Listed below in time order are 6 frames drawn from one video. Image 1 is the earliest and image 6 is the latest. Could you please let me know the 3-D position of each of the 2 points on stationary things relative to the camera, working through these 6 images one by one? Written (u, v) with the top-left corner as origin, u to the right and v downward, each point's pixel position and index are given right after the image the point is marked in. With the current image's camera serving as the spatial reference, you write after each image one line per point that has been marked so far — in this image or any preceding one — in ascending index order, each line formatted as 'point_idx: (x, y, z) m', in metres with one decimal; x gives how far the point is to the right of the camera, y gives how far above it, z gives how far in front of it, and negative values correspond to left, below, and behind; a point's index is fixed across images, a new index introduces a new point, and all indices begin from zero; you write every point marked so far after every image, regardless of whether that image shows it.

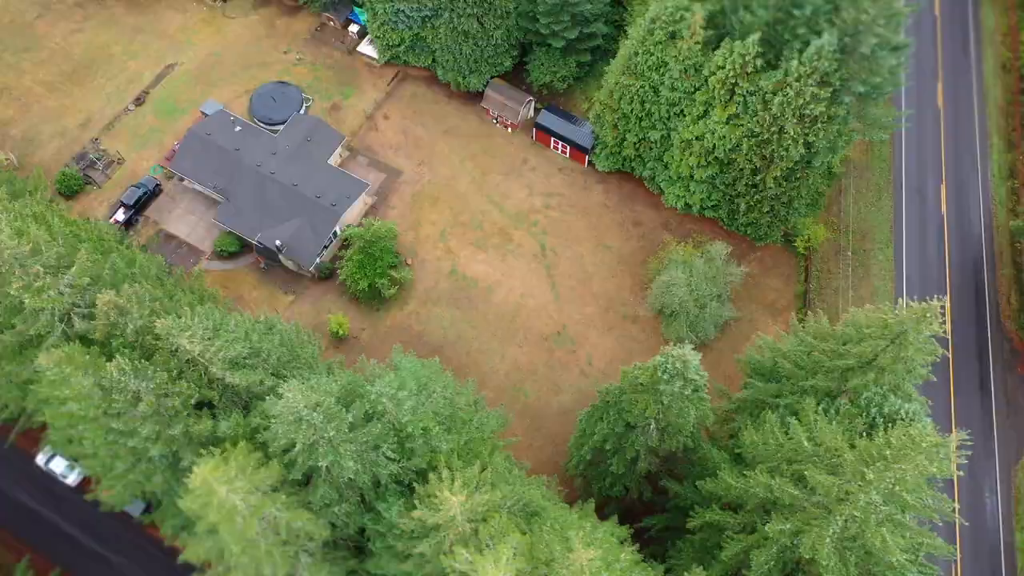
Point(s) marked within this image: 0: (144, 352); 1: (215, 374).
0: (-8.4, -1.5, +19.2) m
1: (-6.9, -2.0, +19.0) m
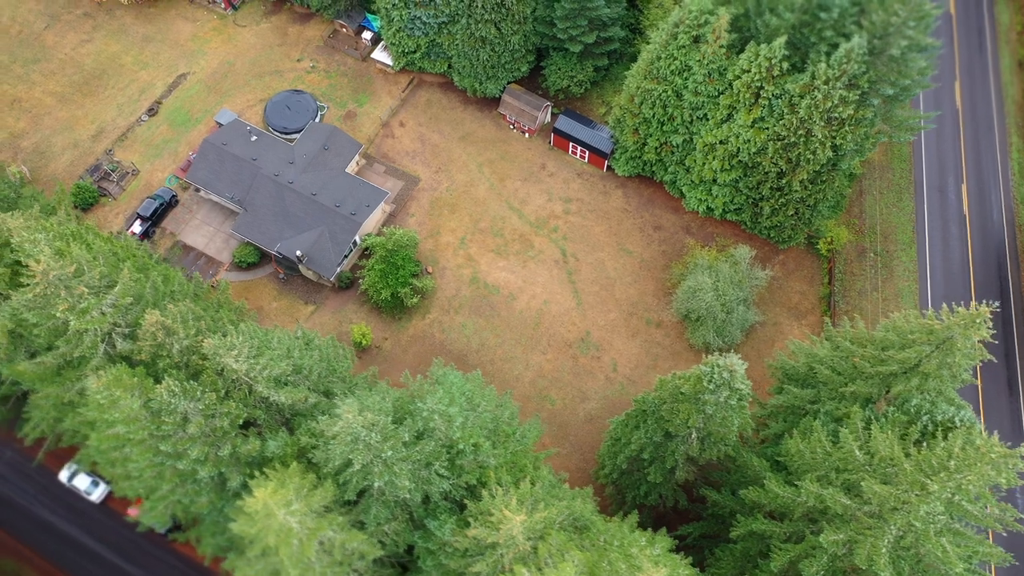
0: (-7.3, -1.9, +18.9) m
1: (-5.7, -2.4, +18.7) m
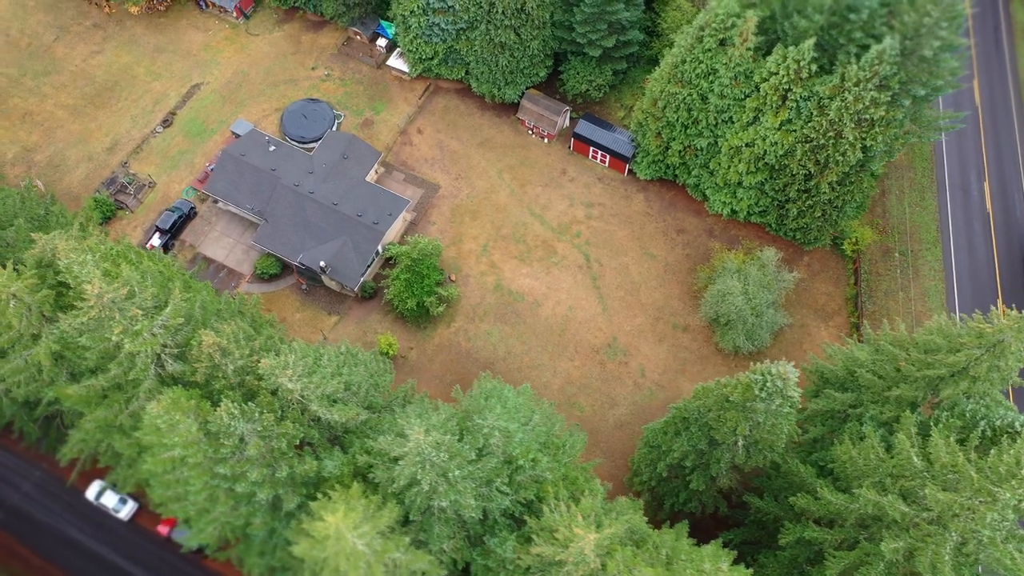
0: (-6.0, -2.4, +18.6) m
1: (-4.4, -2.8, +18.5) m
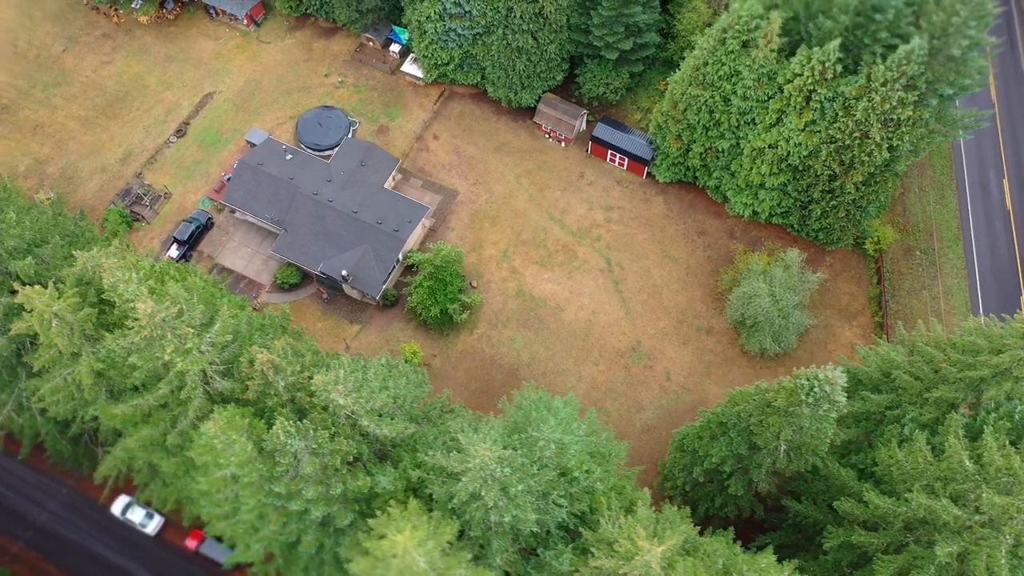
0: (-4.8, -2.7, +18.4) m
1: (-3.3, -3.1, +18.3) m
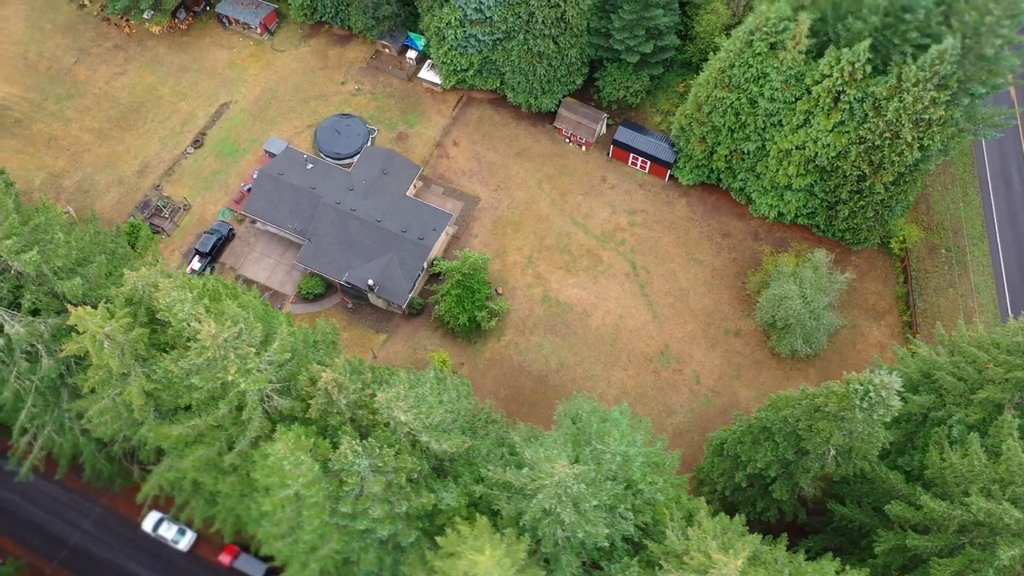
0: (-3.5, -3.1, +18.2) m
1: (-1.9, -3.4, +18.1) m
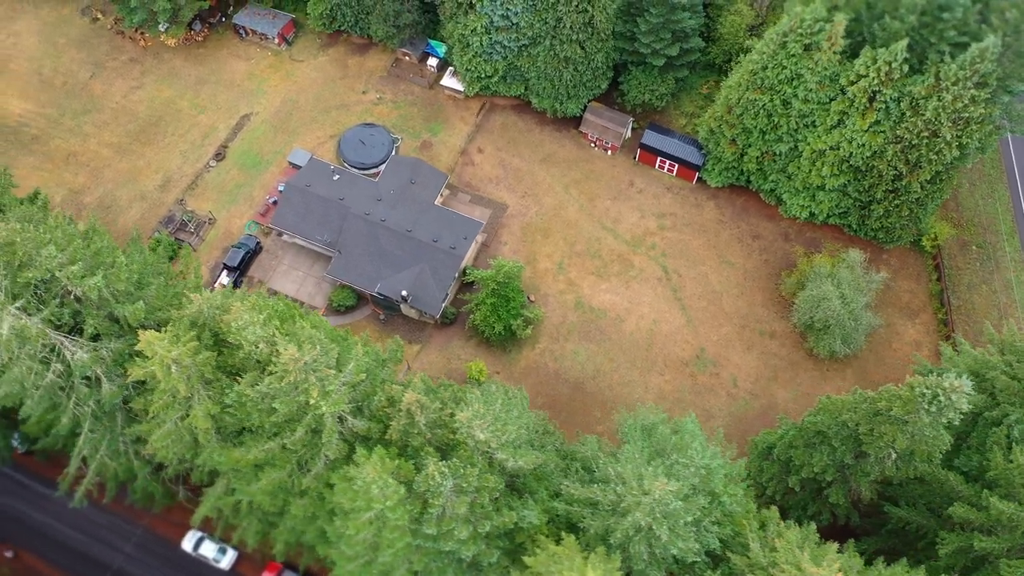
0: (-1.8, -3.4, +18.0) m
1: (-0.2, -3.7, +17.9) m
